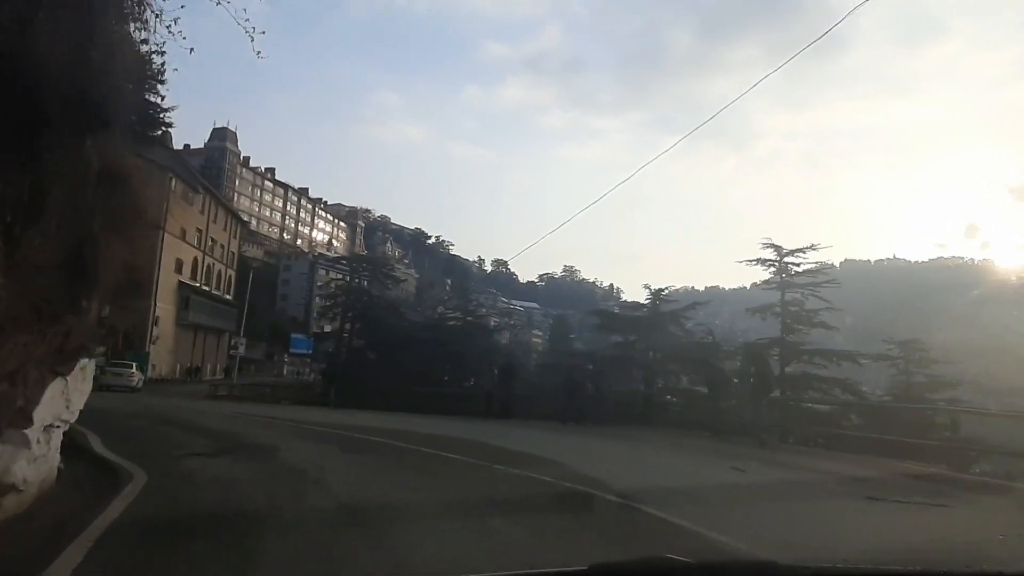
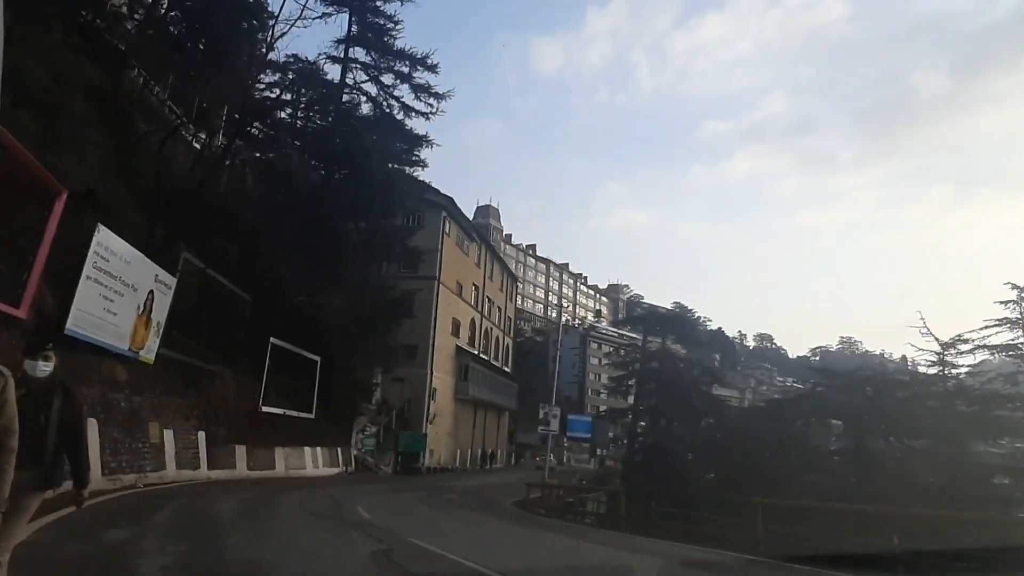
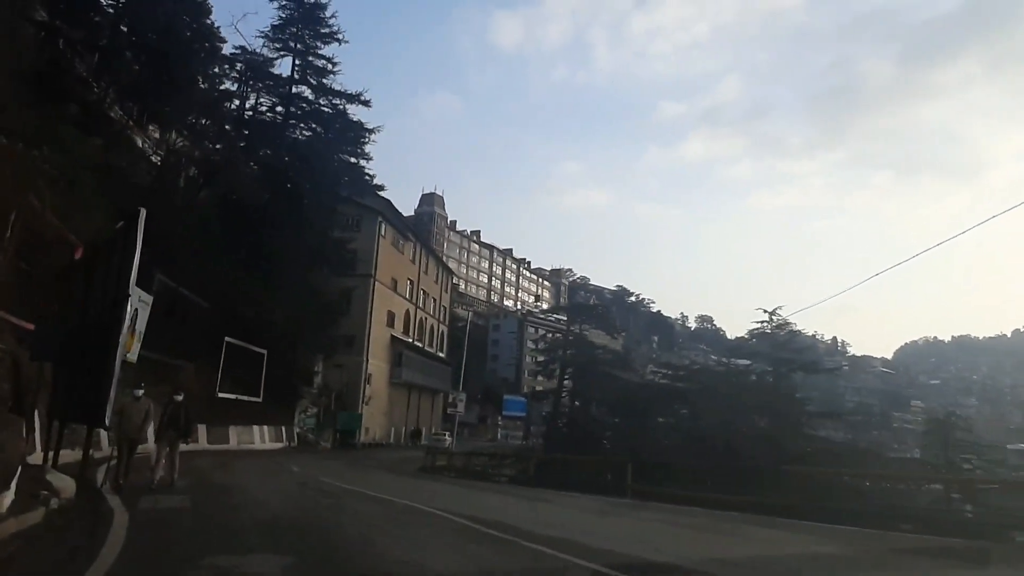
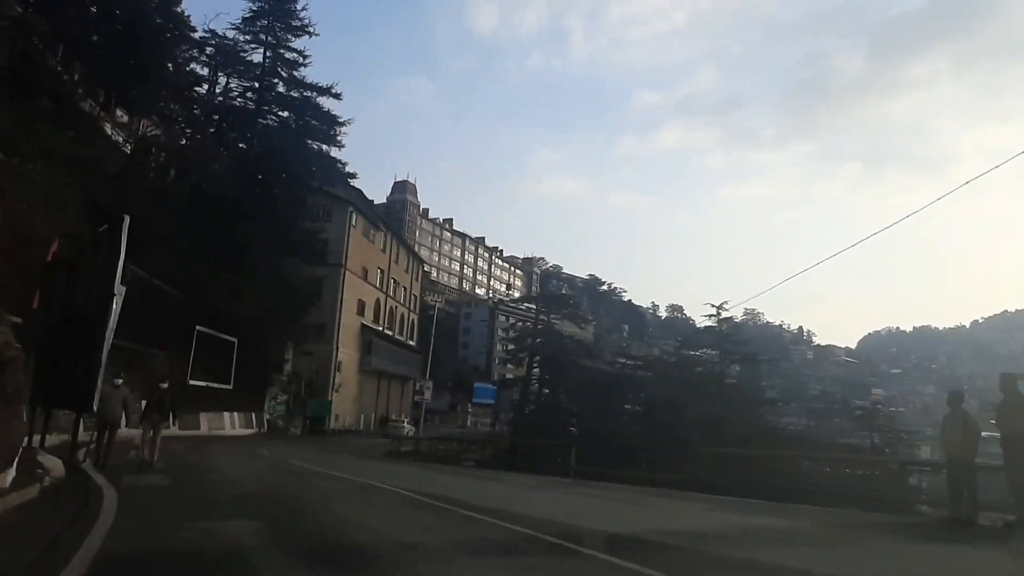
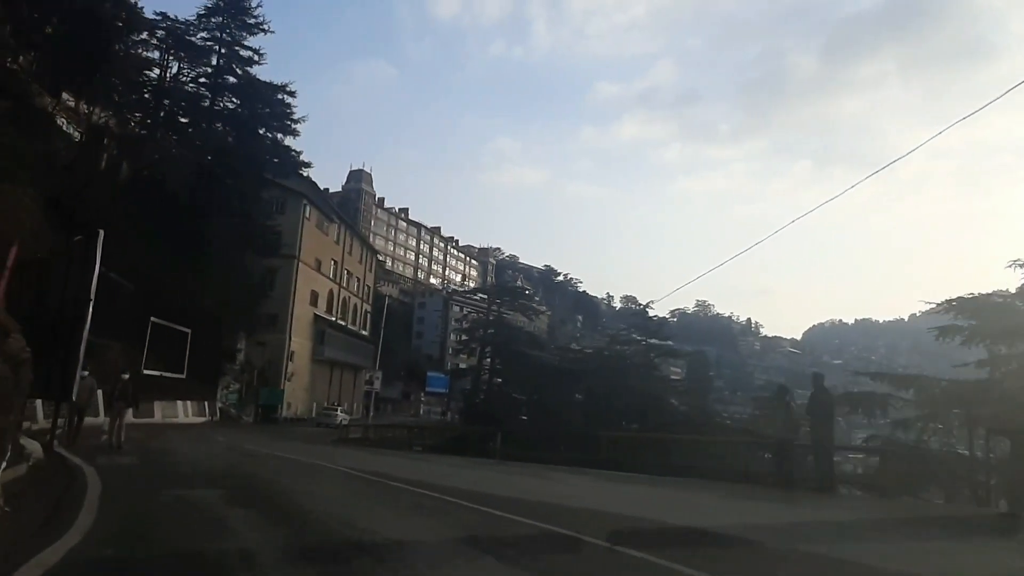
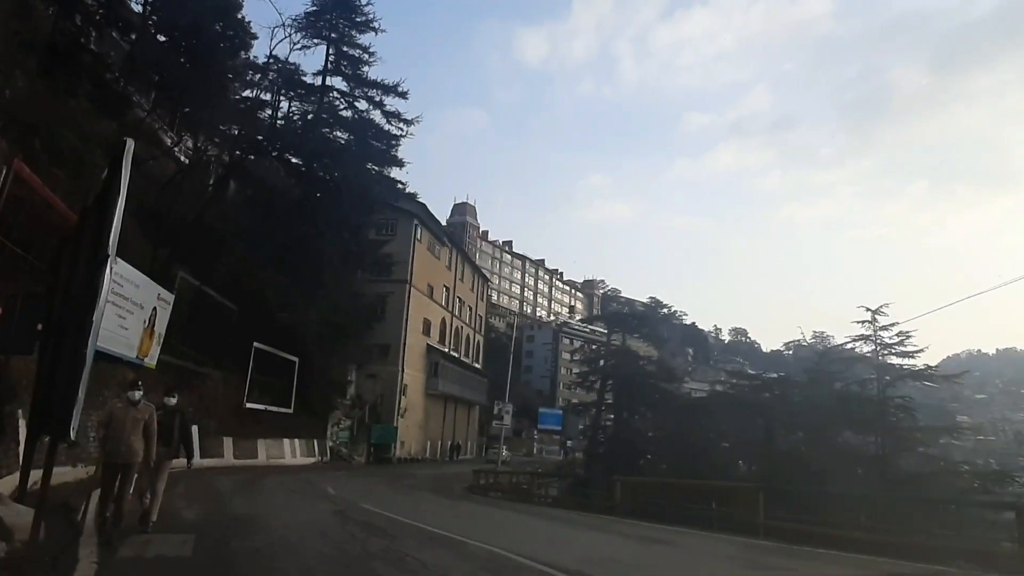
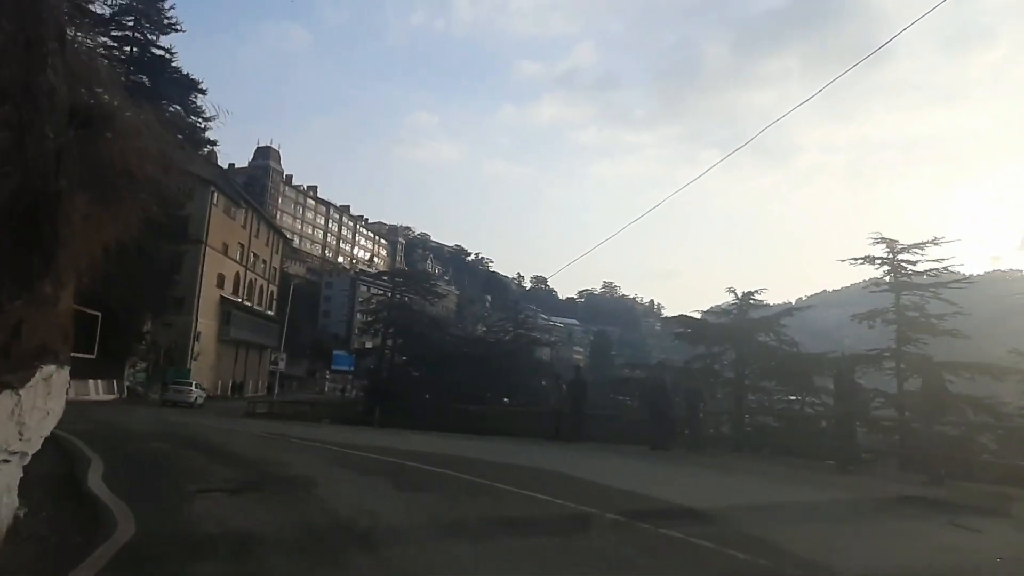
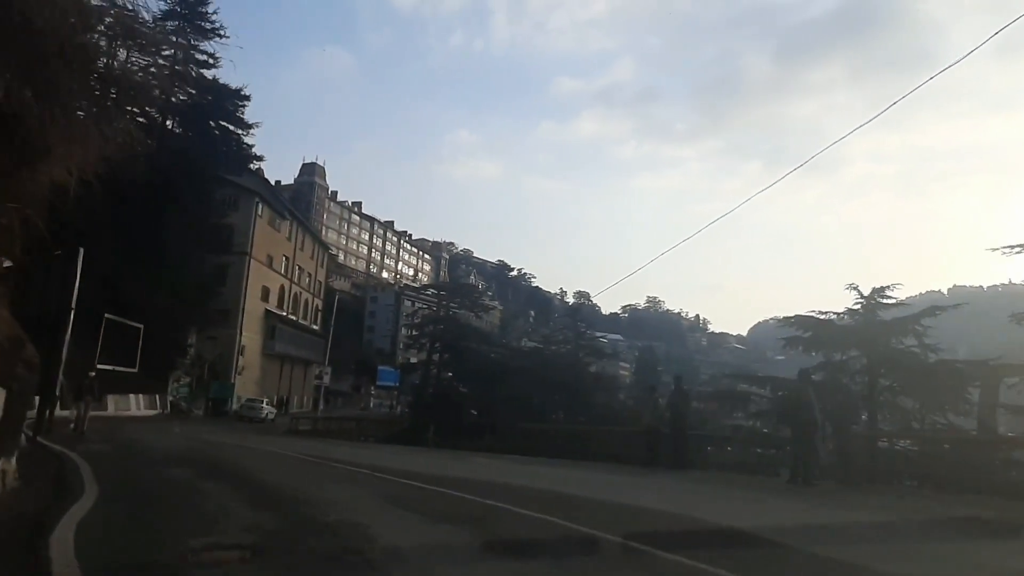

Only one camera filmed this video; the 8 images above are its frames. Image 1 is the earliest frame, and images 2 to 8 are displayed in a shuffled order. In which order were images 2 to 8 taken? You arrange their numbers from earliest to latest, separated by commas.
7, 8, 5, 4, 3, 6, 2
